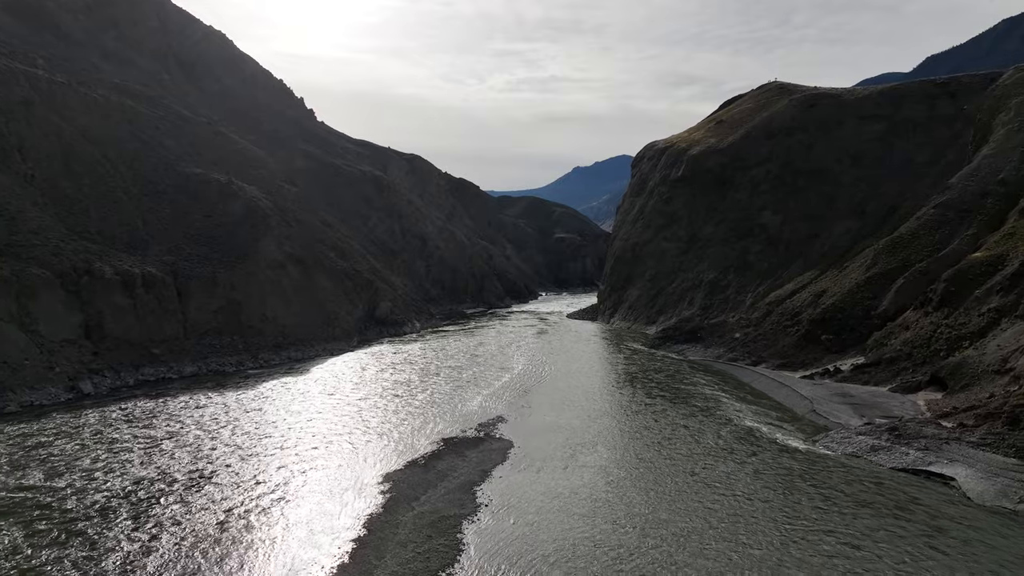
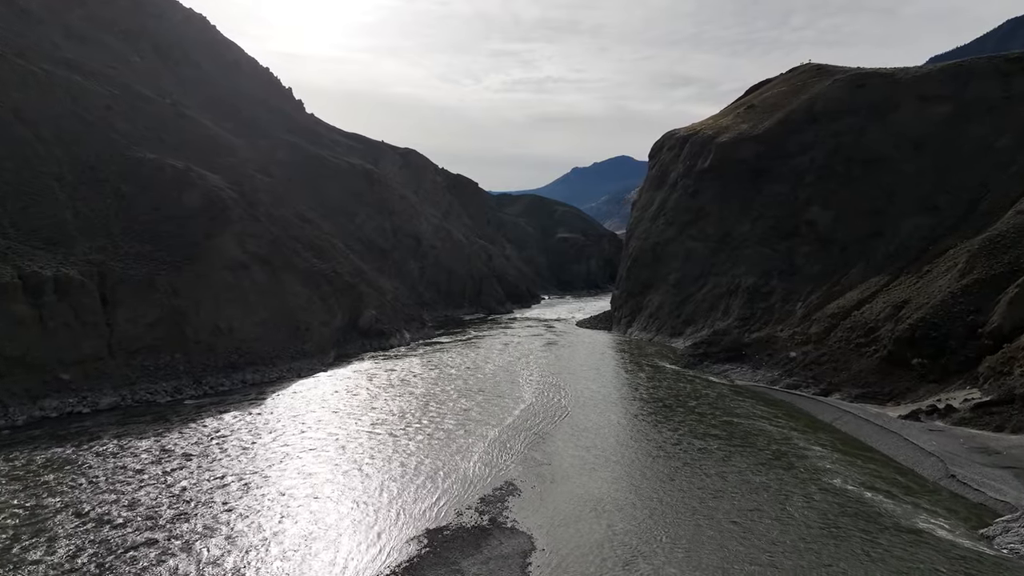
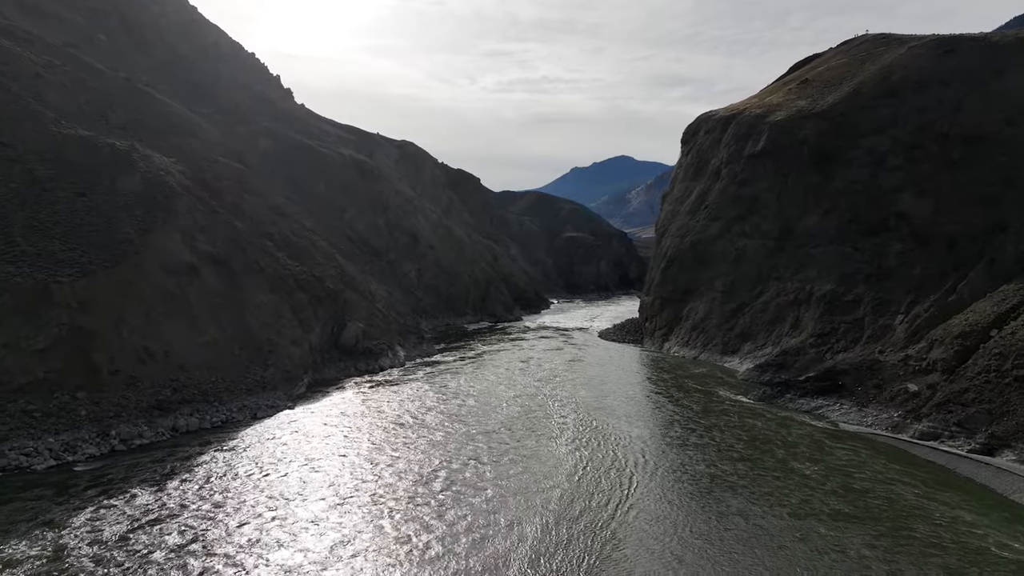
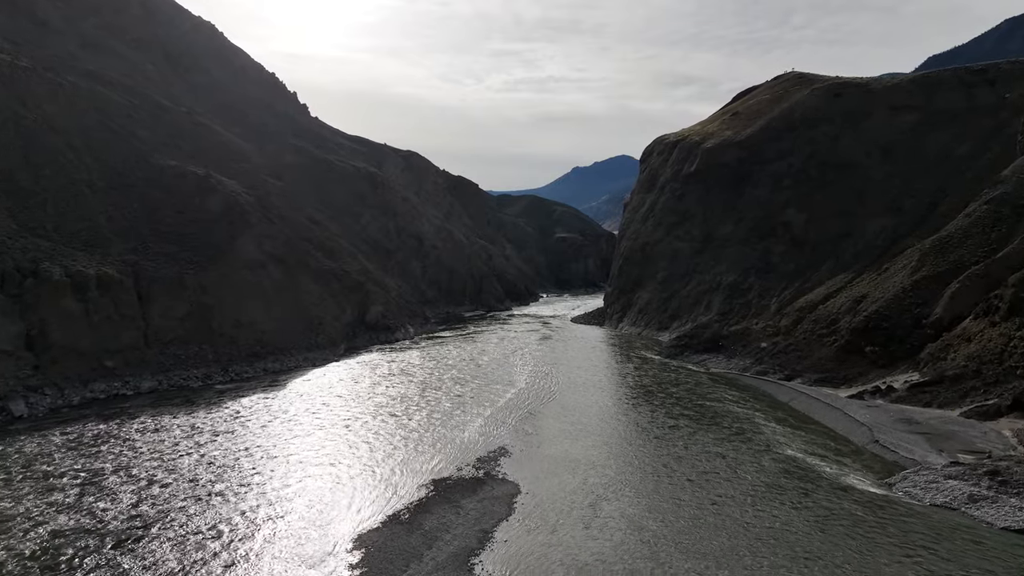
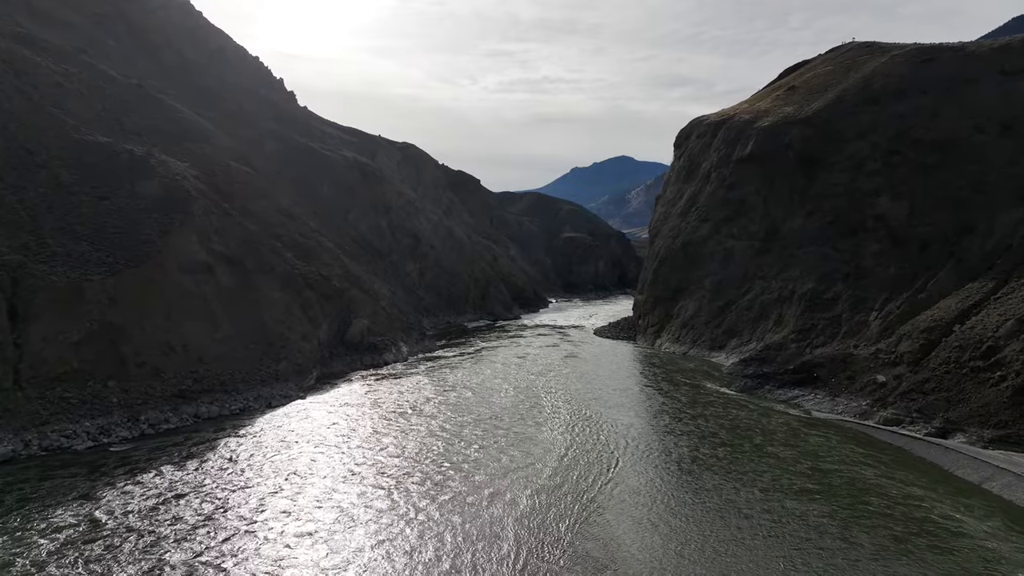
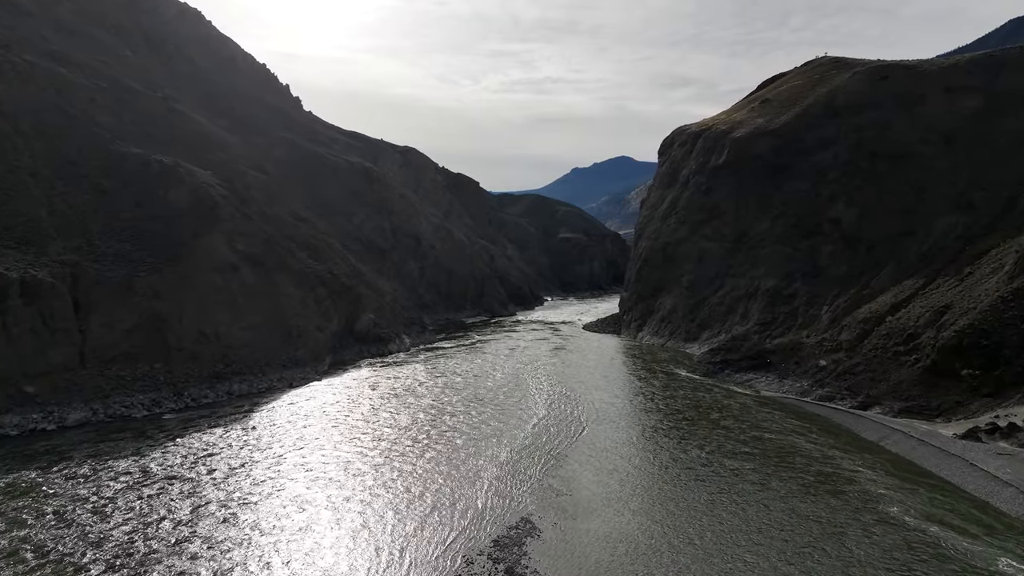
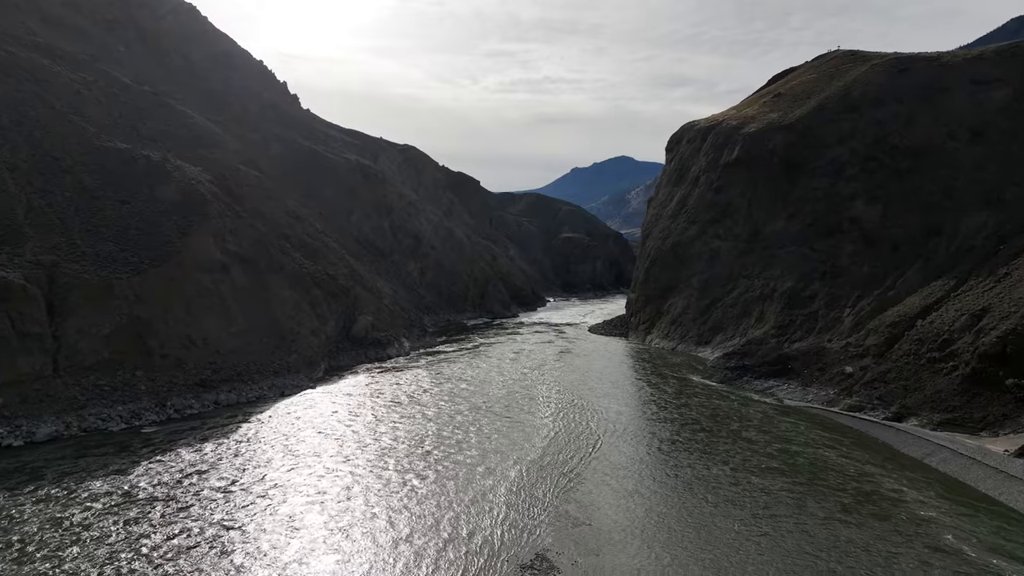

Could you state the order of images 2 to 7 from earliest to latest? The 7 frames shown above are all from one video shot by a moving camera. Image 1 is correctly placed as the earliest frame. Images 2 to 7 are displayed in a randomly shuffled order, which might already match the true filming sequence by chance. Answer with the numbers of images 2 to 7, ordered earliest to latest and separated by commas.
4, 2, 6, 7, 5, 3
